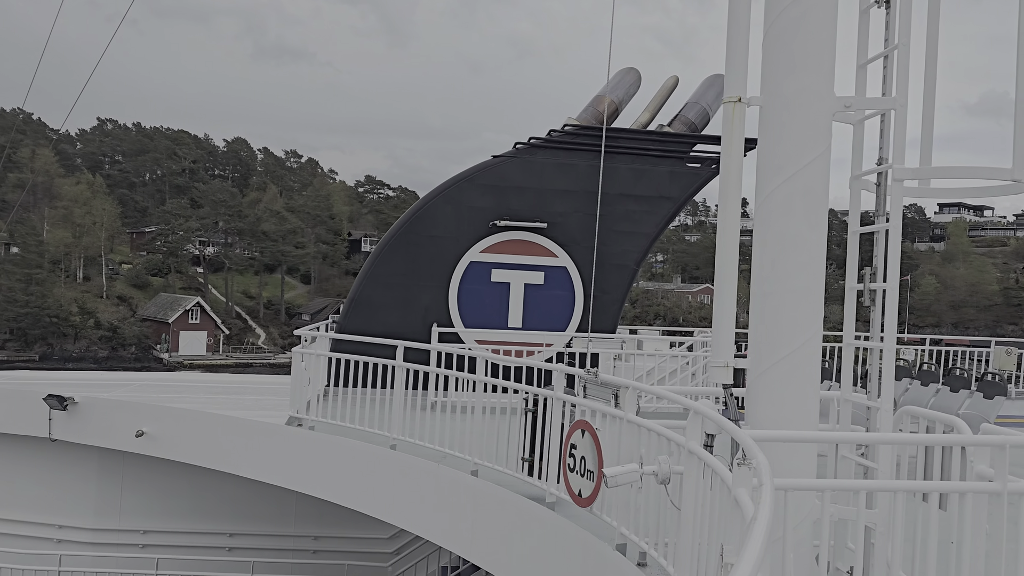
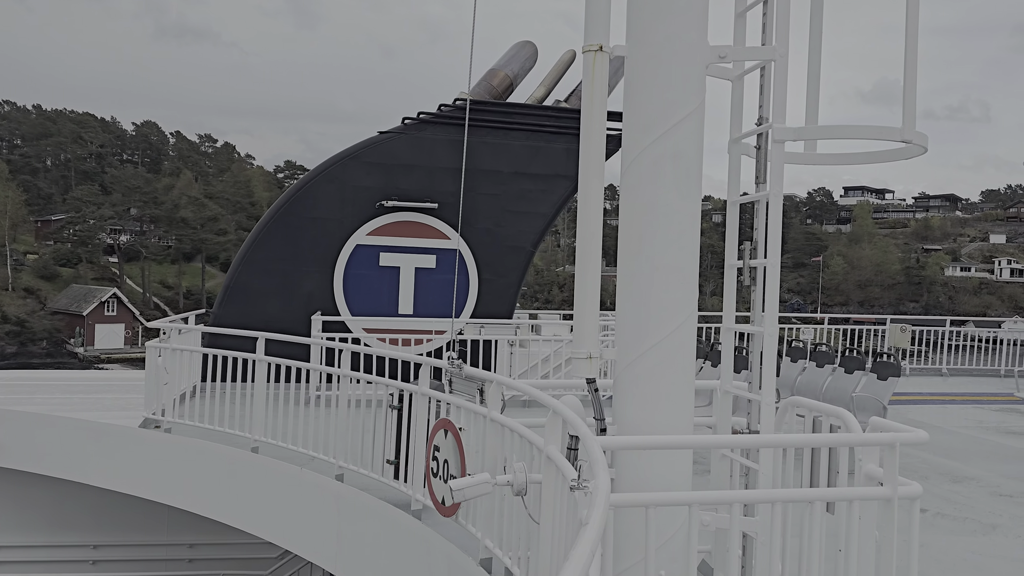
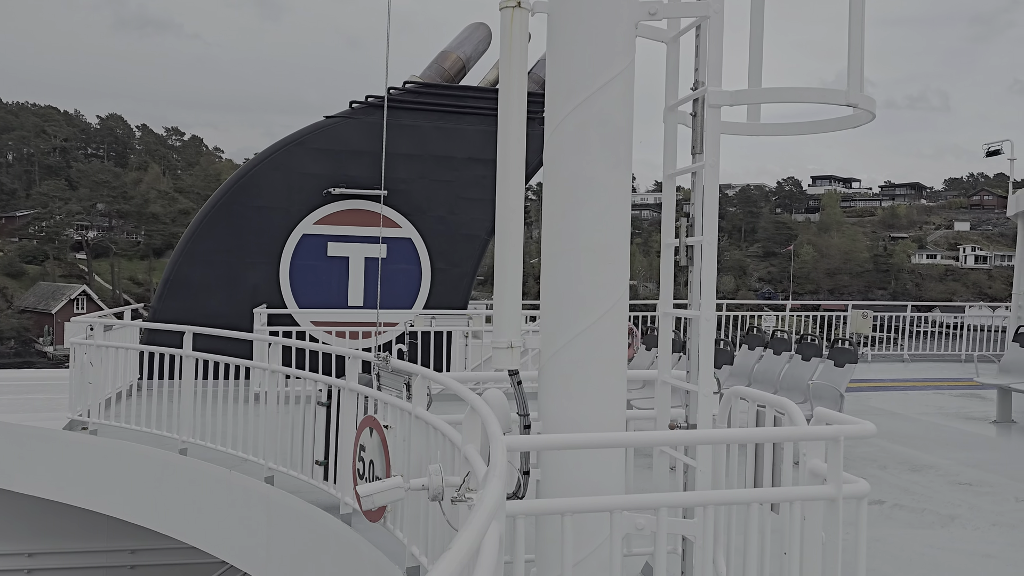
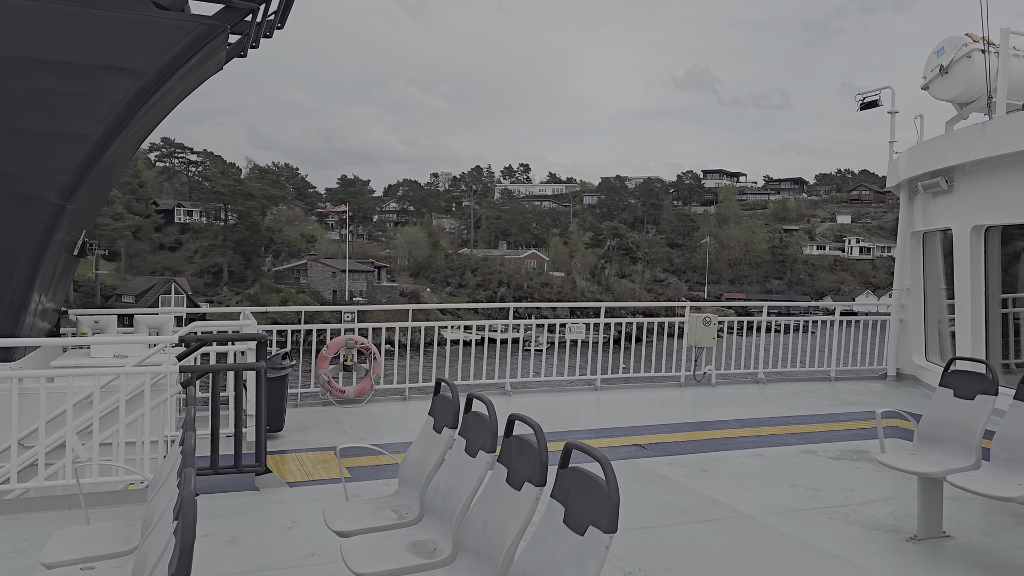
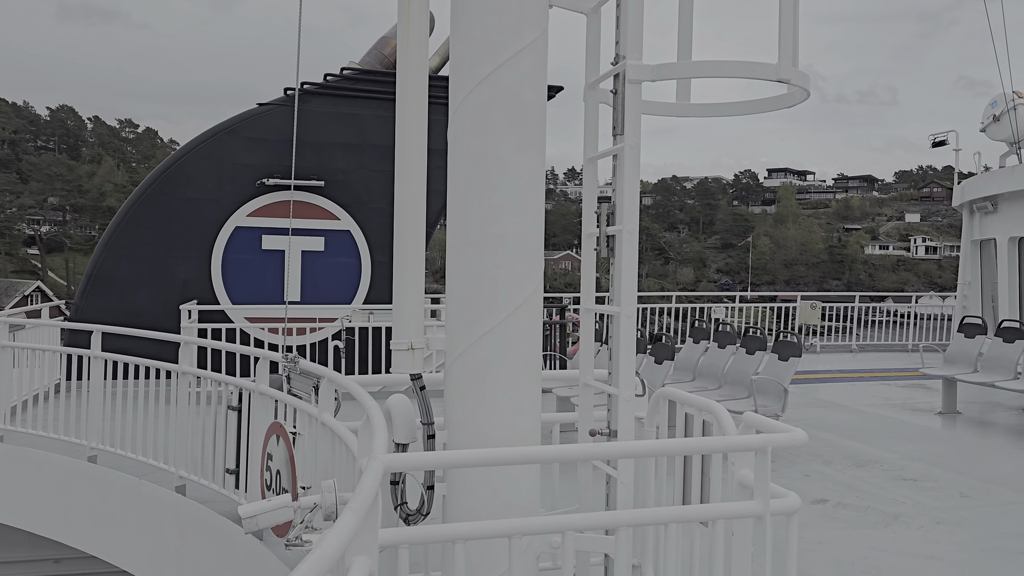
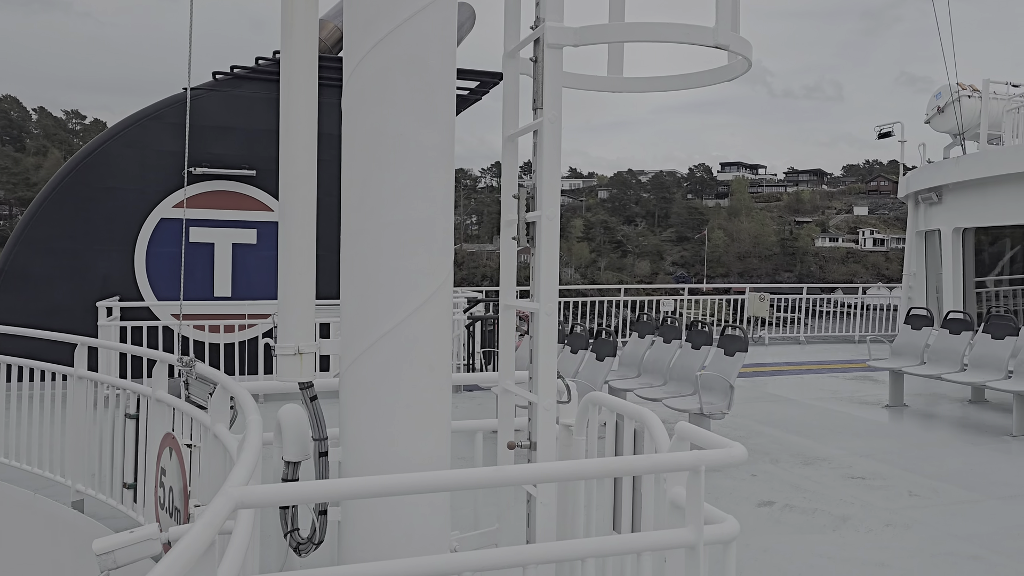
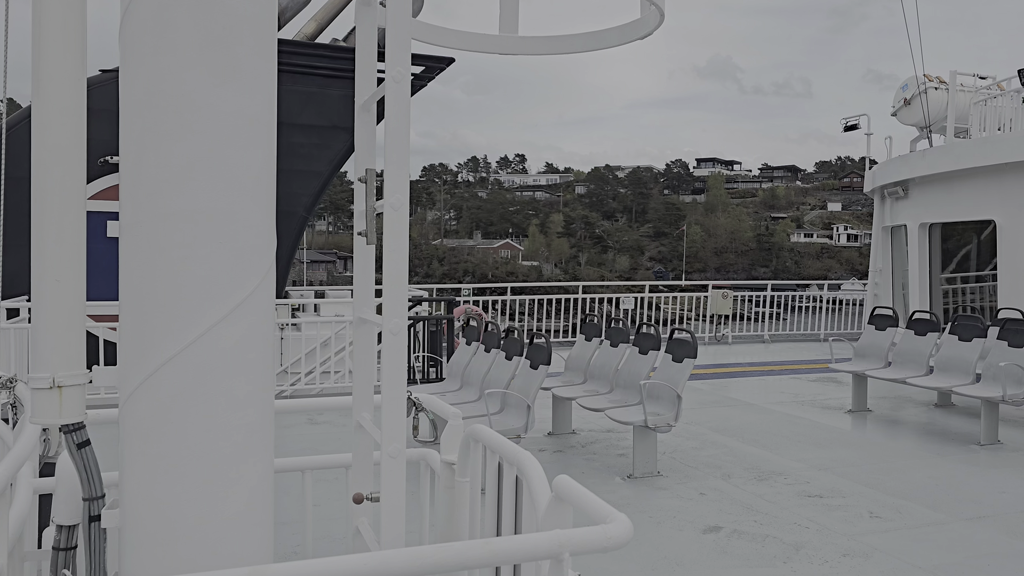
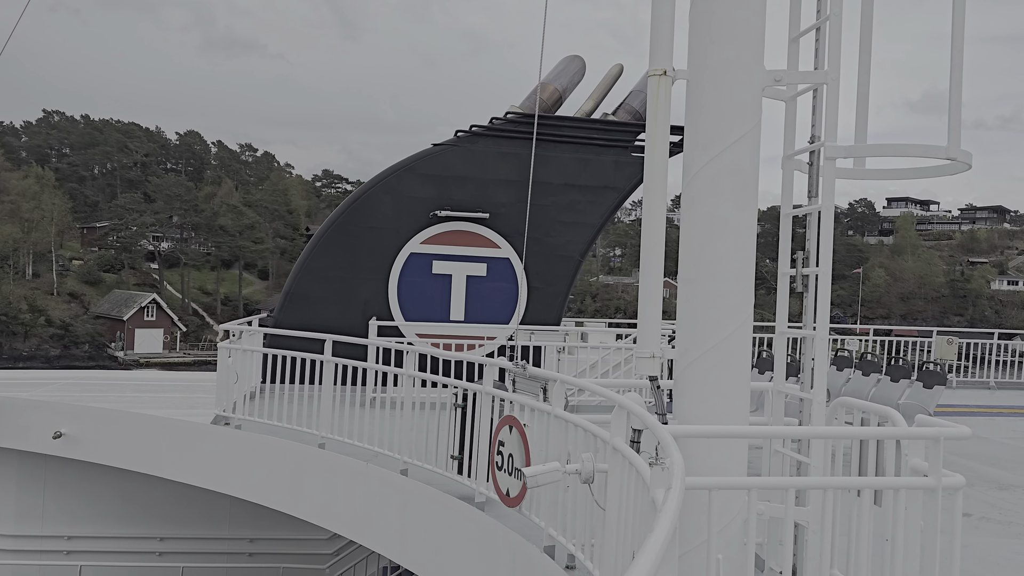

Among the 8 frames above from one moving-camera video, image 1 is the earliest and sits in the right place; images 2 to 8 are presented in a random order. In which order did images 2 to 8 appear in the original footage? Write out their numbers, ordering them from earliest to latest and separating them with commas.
8, 2, 3, 5, 6, 7, 4
